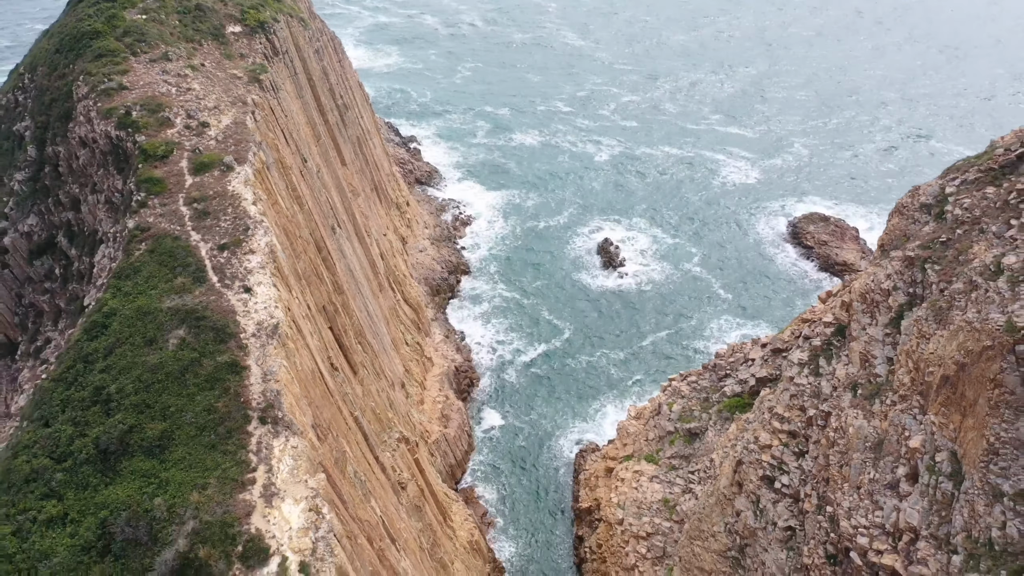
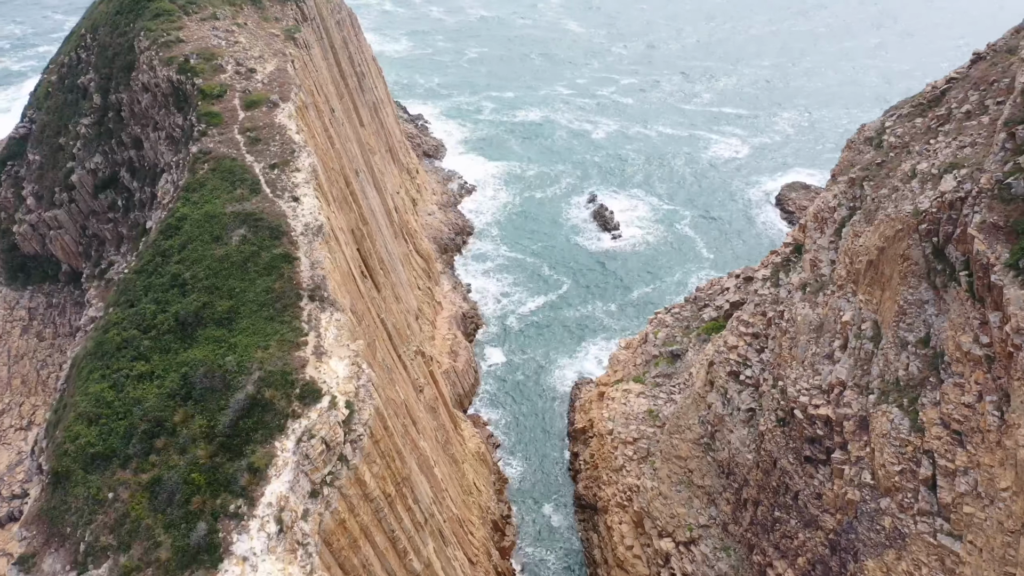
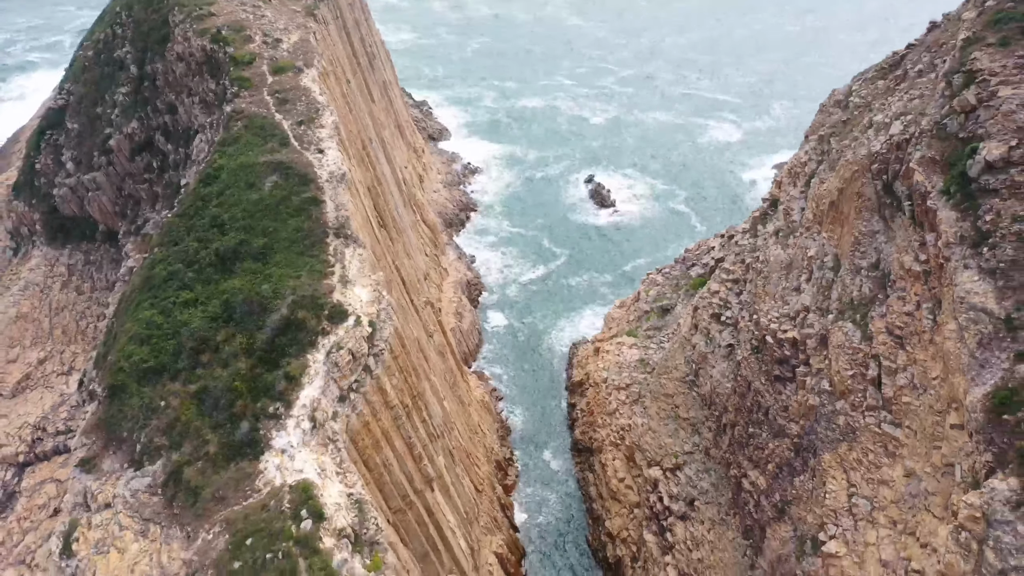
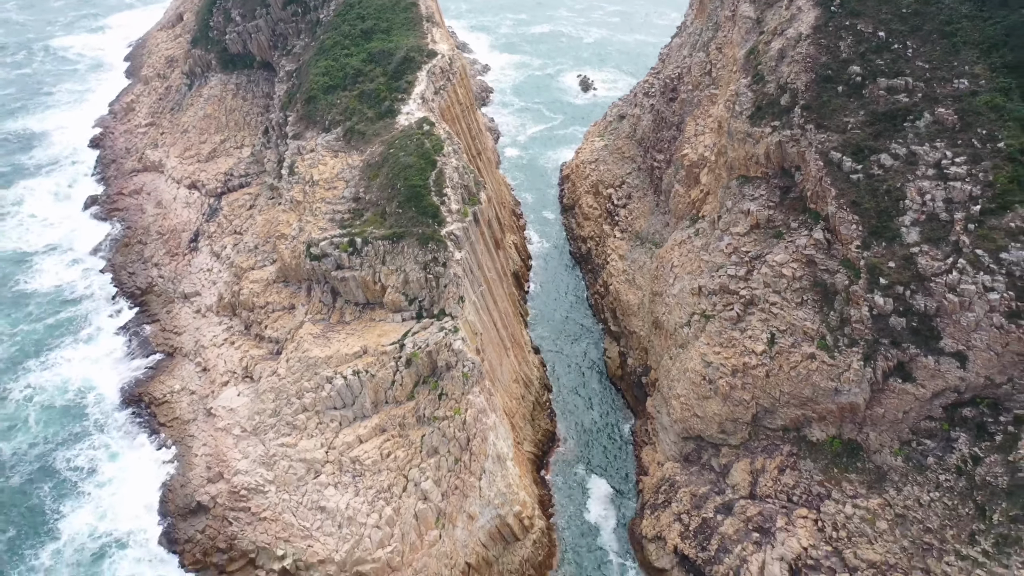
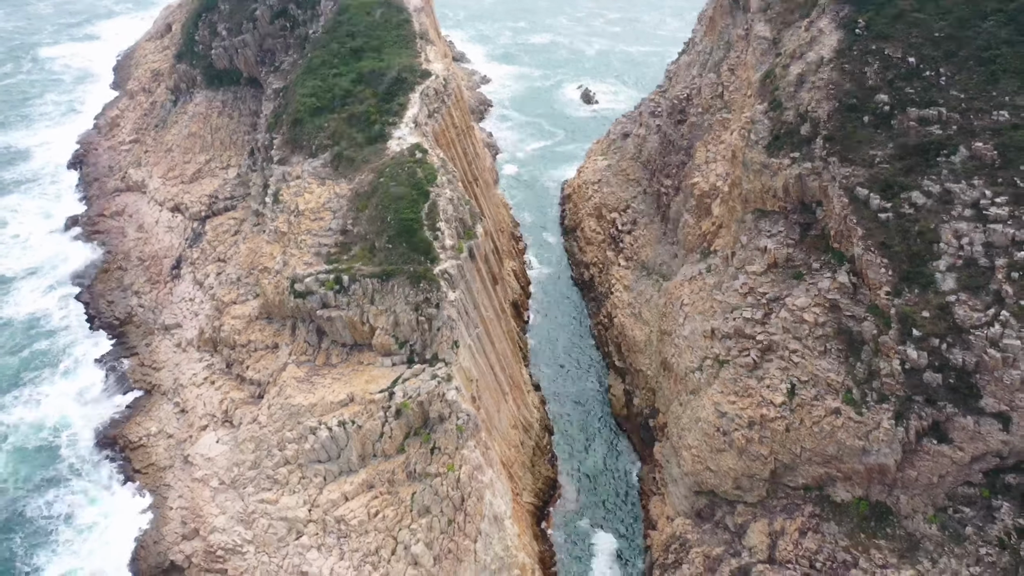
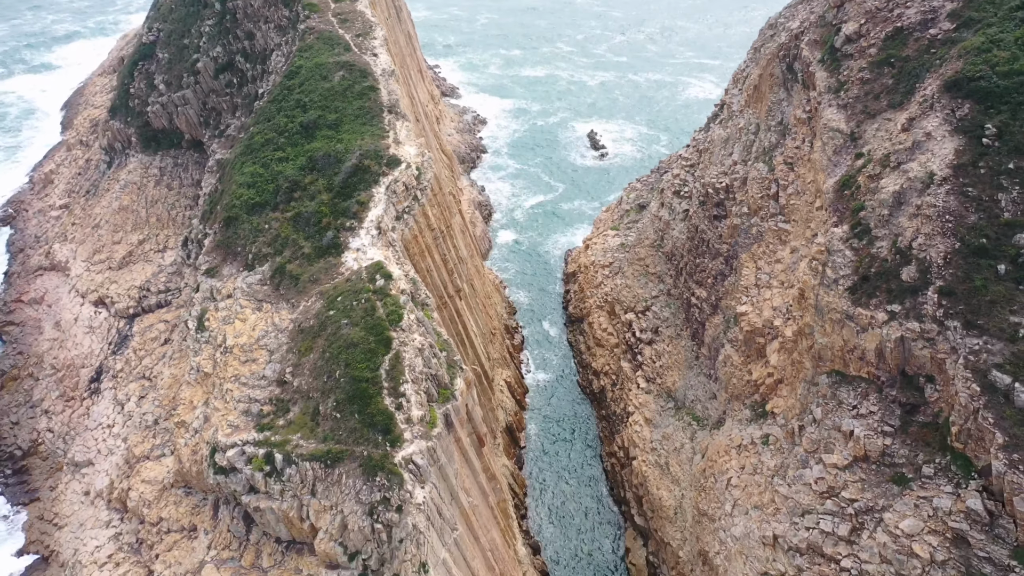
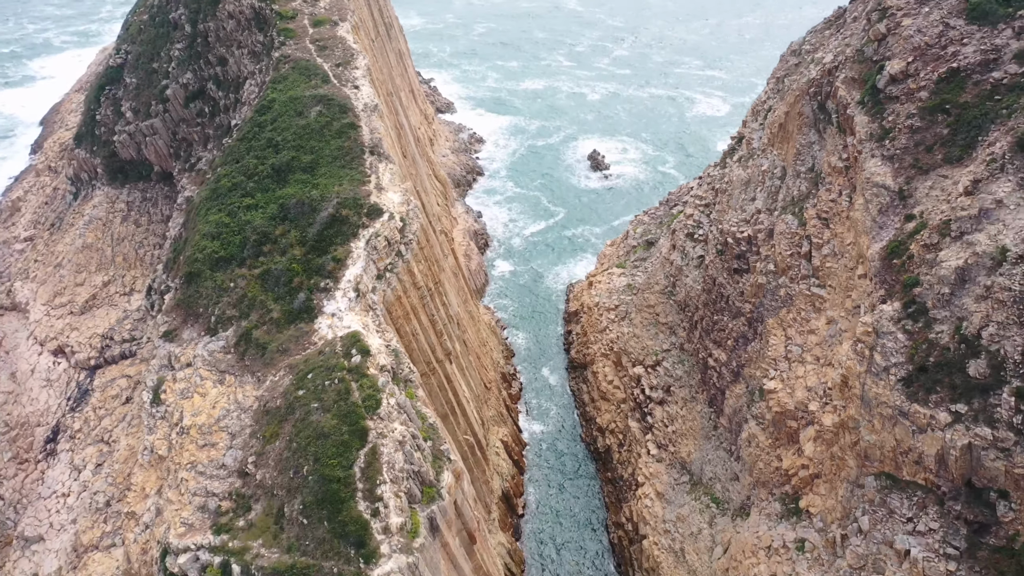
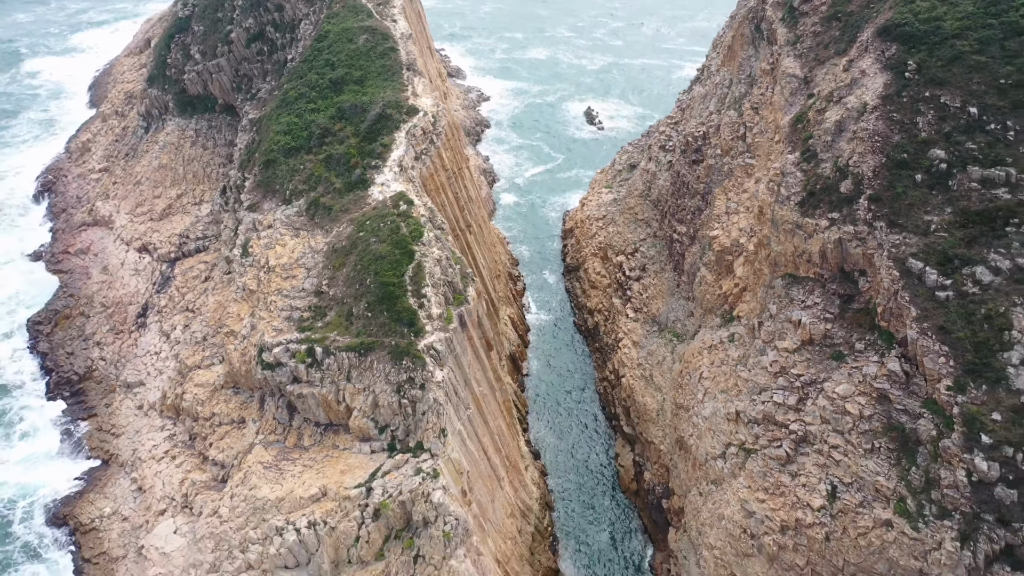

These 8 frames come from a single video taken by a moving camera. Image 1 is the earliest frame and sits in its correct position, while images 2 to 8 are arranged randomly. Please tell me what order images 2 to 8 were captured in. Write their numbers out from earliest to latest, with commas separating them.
2, 3, 7, 6, 8, 5, 4
